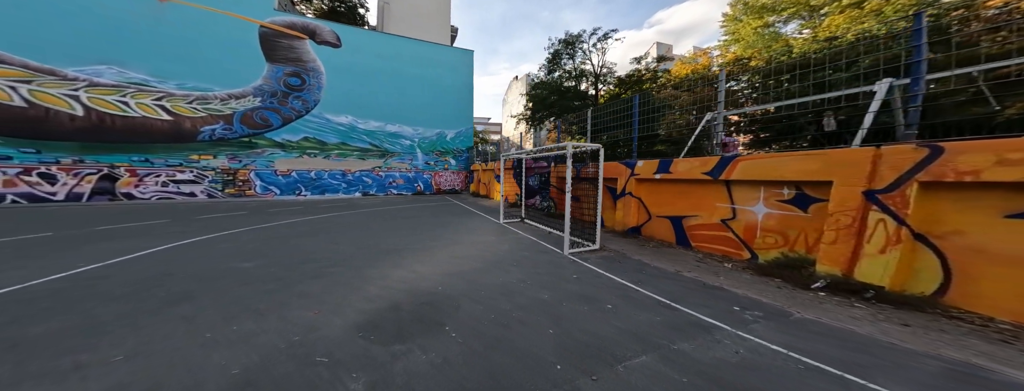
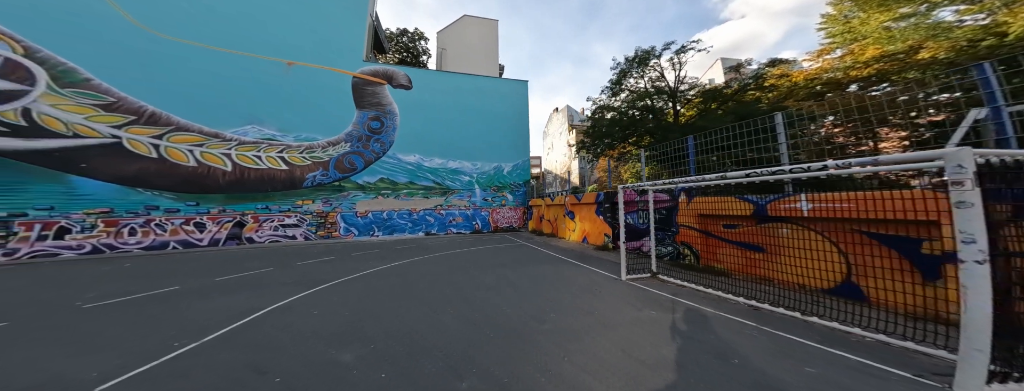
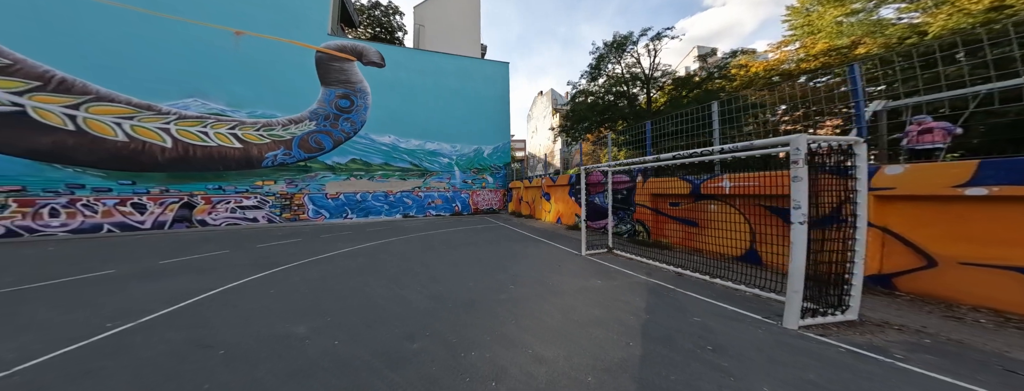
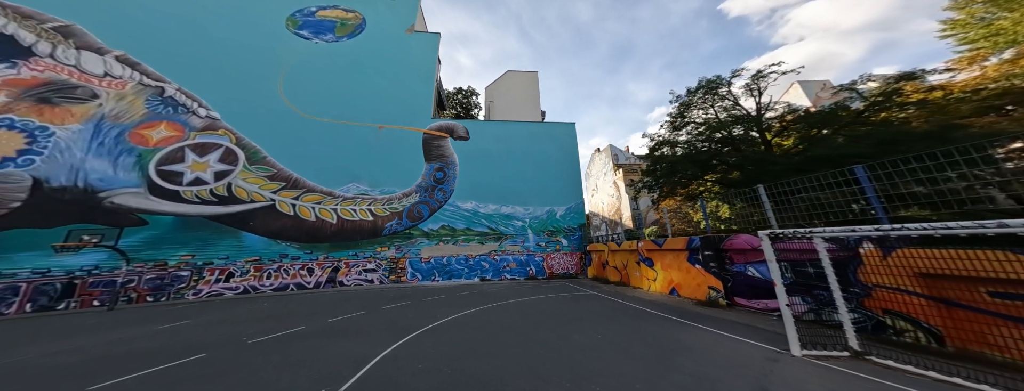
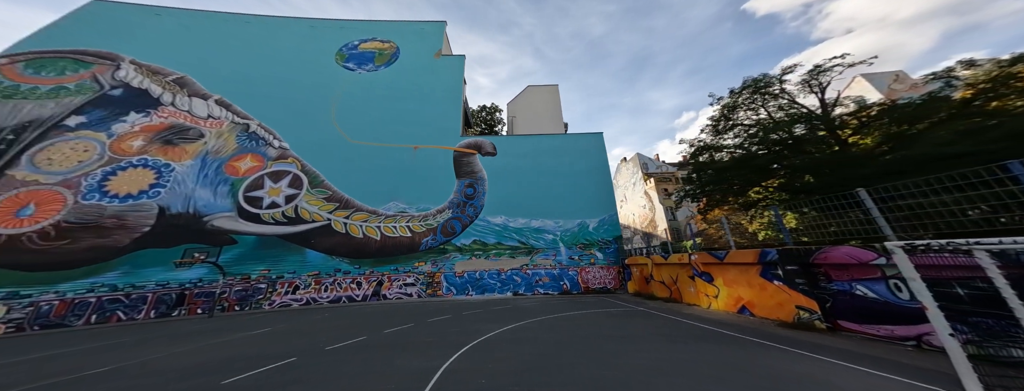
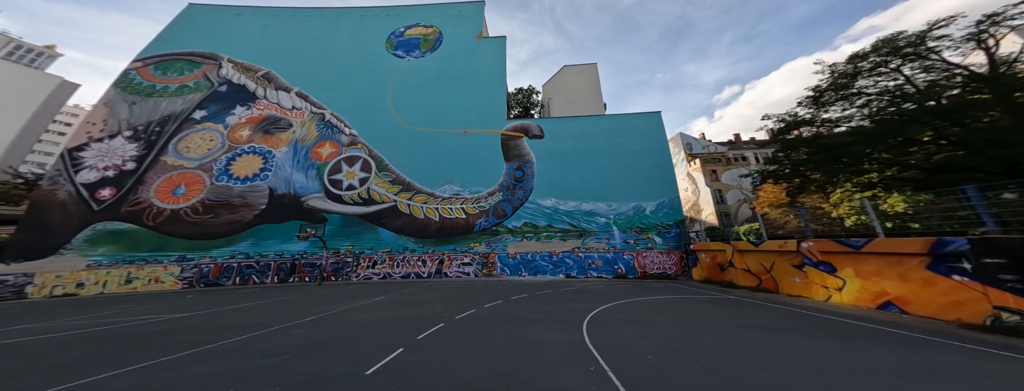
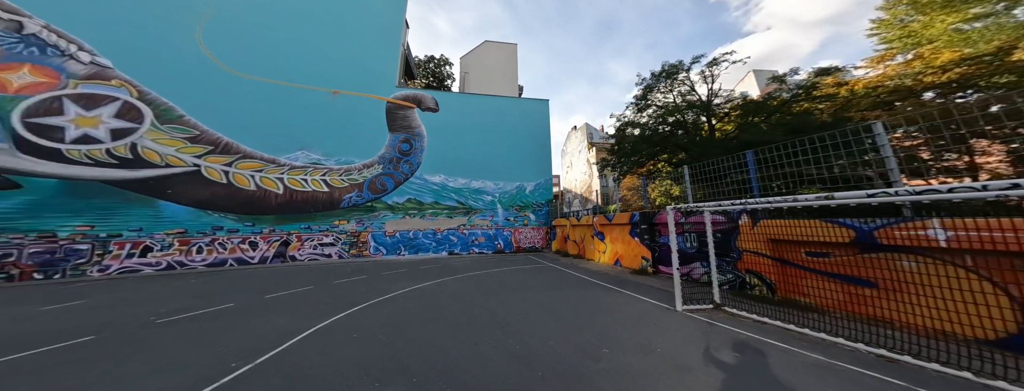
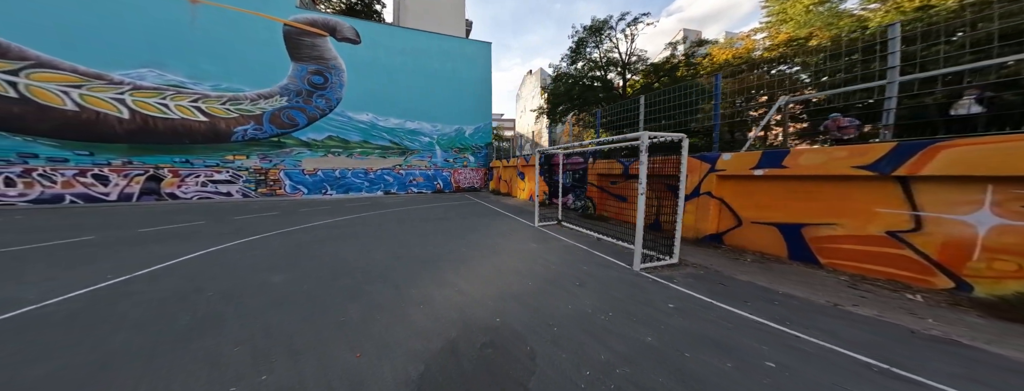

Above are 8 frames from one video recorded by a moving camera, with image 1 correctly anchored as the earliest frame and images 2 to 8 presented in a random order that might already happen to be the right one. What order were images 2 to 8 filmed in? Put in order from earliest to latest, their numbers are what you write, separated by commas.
8, 3, 2, 7, 4, 5, 6
